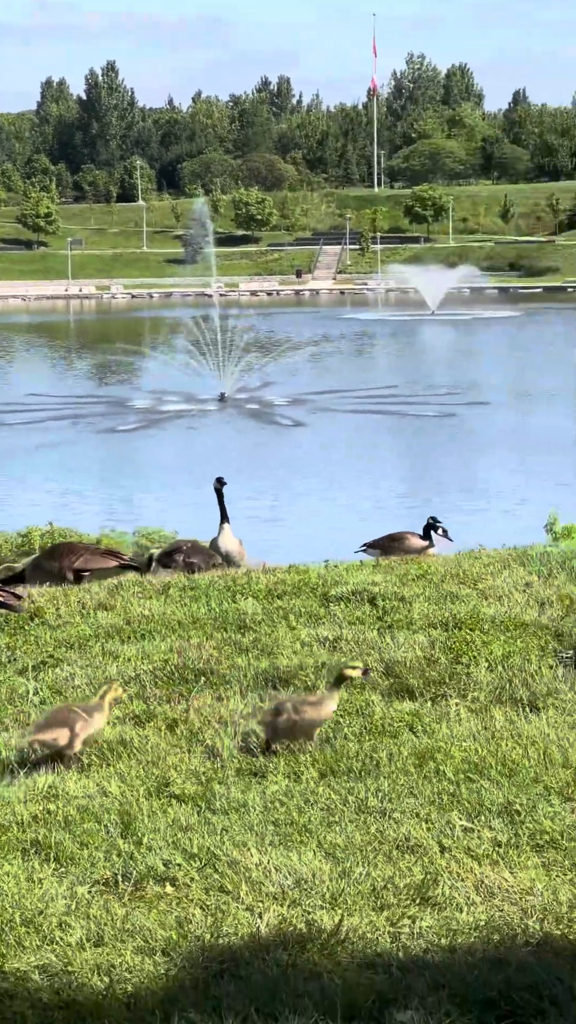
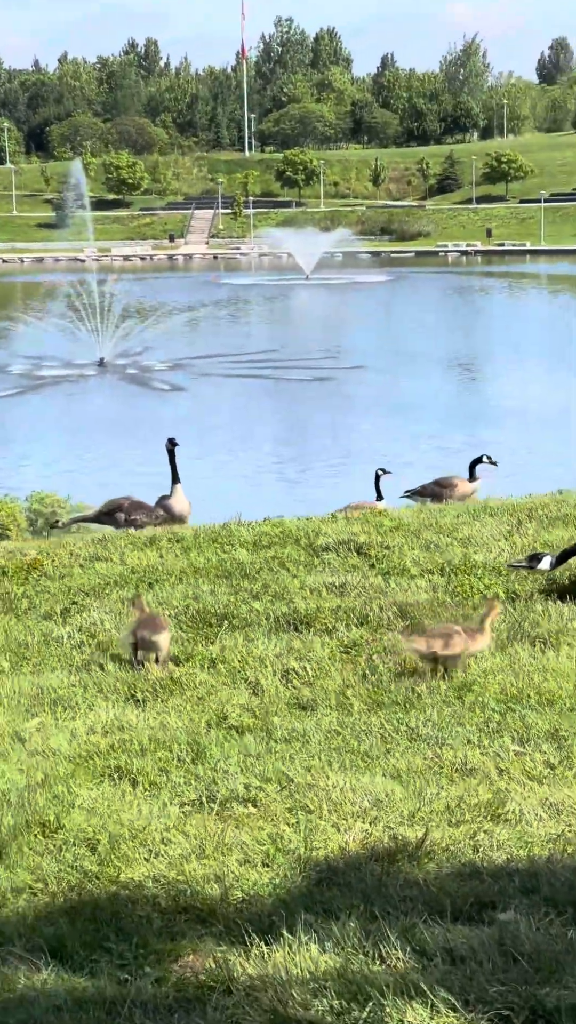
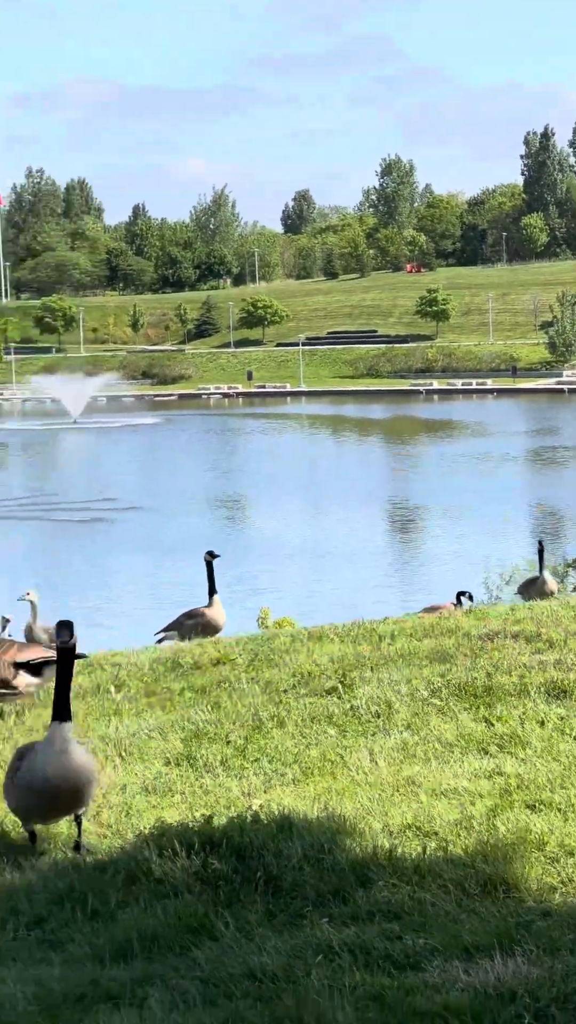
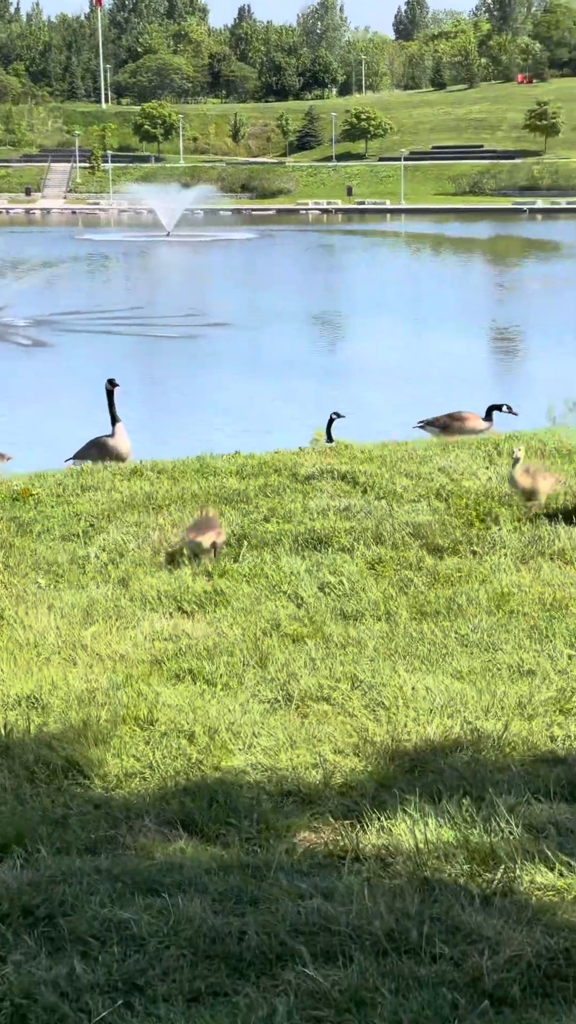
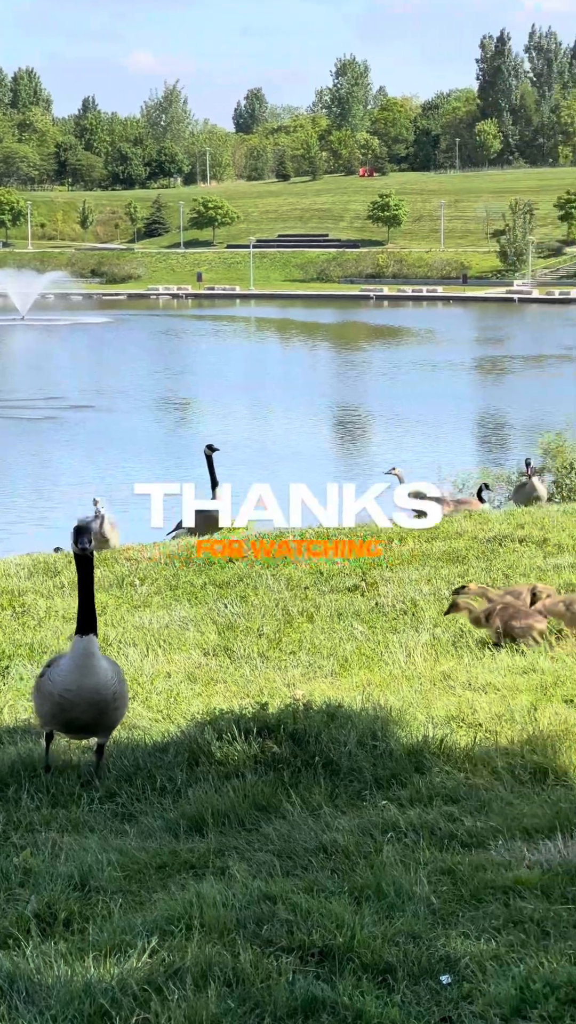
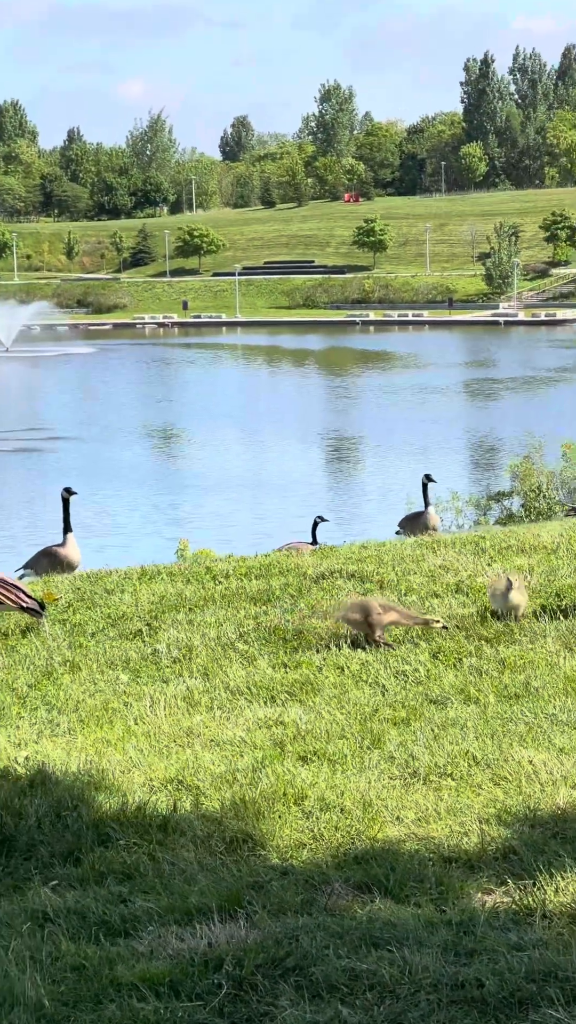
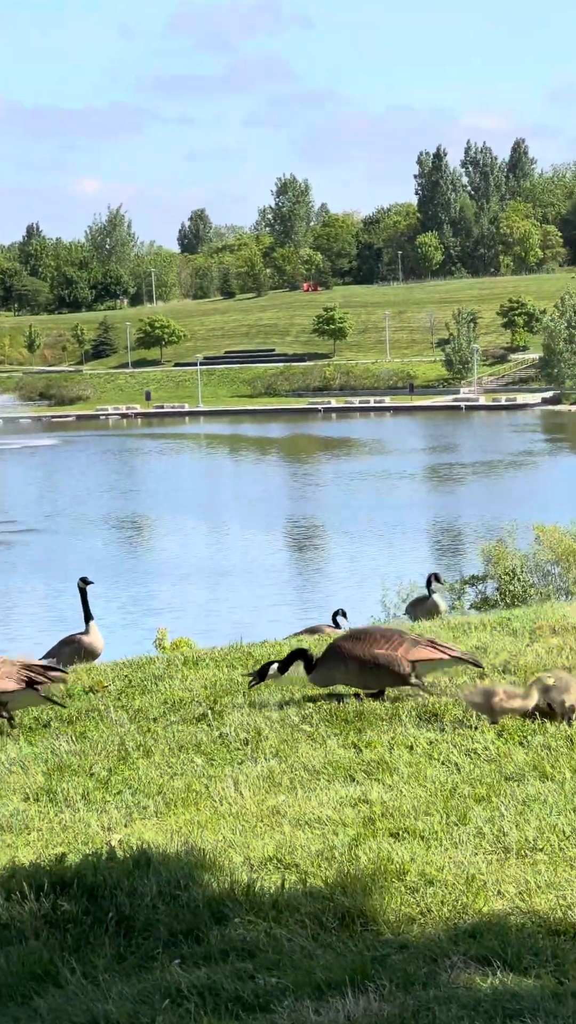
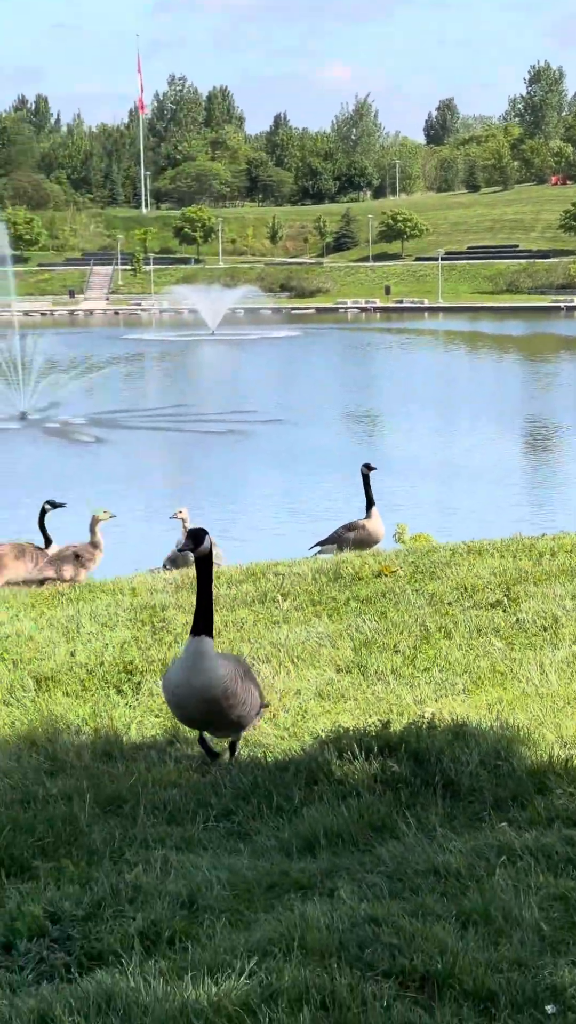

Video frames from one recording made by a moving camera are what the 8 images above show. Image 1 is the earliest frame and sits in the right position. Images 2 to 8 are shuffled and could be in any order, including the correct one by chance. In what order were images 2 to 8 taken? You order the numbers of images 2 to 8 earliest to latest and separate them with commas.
2, 4, 6, 7, 3, 8, 5
